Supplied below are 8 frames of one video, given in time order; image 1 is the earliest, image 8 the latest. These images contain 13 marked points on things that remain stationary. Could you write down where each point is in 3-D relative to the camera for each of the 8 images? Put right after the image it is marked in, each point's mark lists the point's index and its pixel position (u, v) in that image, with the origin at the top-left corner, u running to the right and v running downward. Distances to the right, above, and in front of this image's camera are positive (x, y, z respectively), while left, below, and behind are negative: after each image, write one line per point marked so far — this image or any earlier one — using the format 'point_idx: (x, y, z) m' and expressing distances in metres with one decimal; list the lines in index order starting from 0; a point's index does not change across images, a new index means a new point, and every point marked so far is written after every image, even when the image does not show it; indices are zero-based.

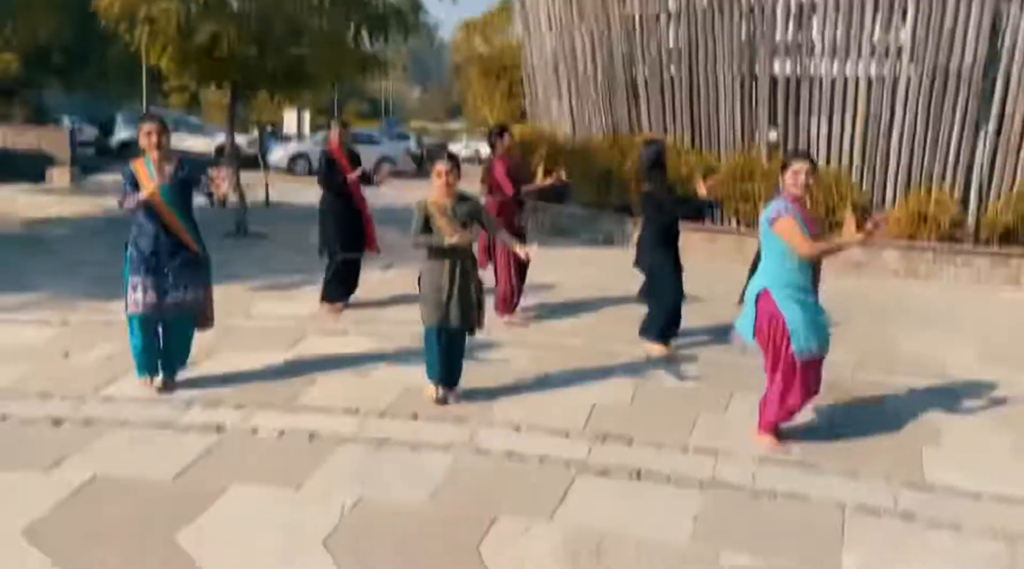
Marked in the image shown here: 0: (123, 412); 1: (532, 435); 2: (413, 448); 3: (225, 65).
0: (-2.0, -0.7, +5.8) m
1: (+0.1, -0.7, +5.4) m
2: (-0.5, -0.7, +5.2) m
3: (-2.7, +2.0, +10.9) m
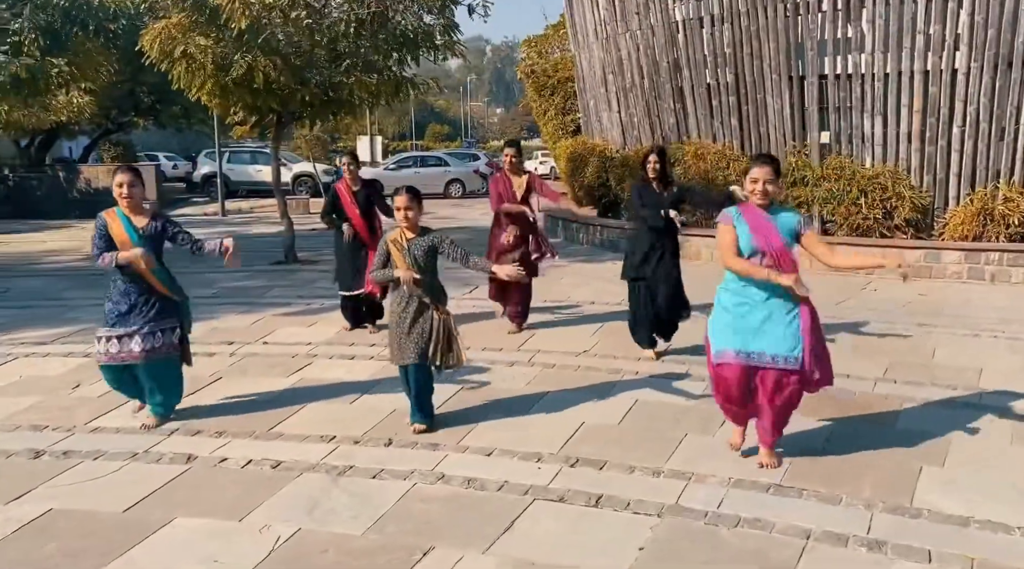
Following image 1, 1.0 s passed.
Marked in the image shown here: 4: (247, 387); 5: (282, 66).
0: (-2.1, -0.8, +5.8) m
1: (0.0, -0.8, +5.2) m
2: (-0.6, -0.8, +5.0) m
3: (-2.4, +1.8, +10.9) m
4: (-1.6, -0.6, +6.9) m
5: (-2.1, +2.0, +10.7) m
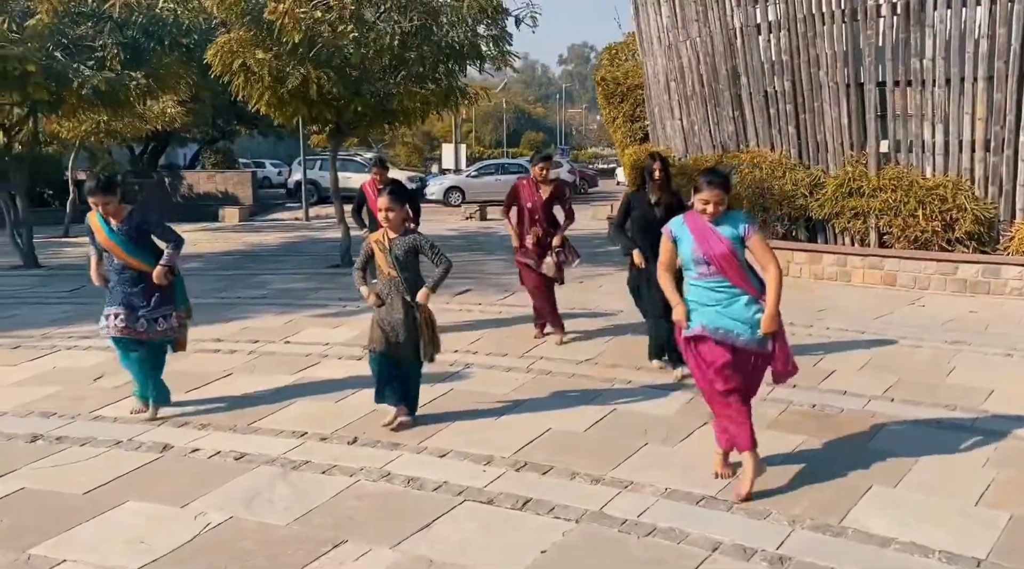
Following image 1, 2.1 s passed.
0: (-2.2, -0.8, +6.1) m
1: (-0.3, -0.8, +5.3) m
2: (-0.9, -0.9, +5.2) m
3: (-1.9, +1.7, +11.2) m
4: (-1.6, -0.6, +7.1) m
5: (-1.7, +2.0, +10.9) m
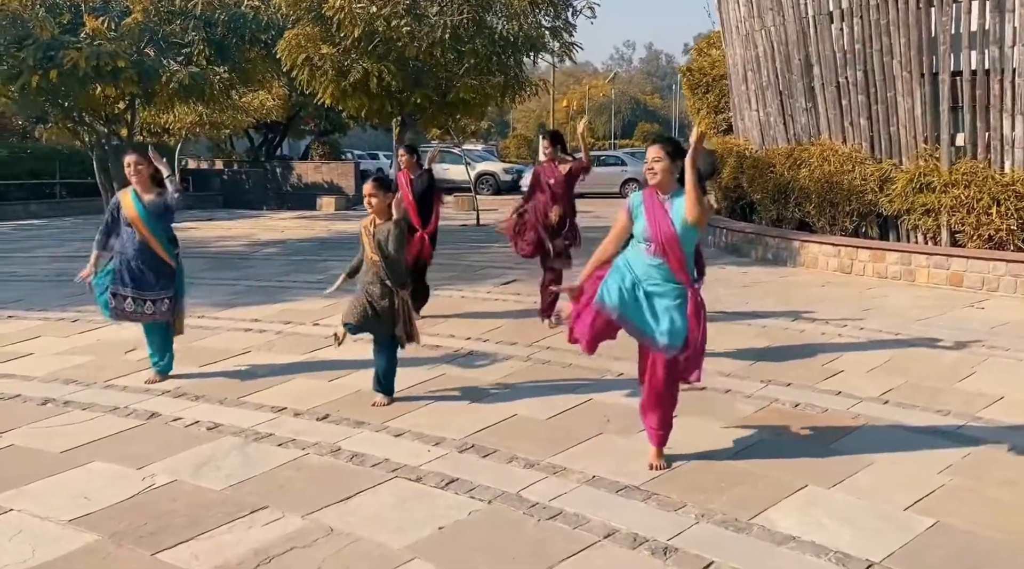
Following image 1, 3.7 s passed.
0: (-2.4, -0.7, +6.5) m
1: (-0.5, -0.7, +5.4) m
2: (-1.1, -0.8, +5.4) m
3: (-1.3, +1.9, +11.5) m
4: (-1.6, -0.5, +7.5) m
5: (-1.2, +2.1, +11.2) m
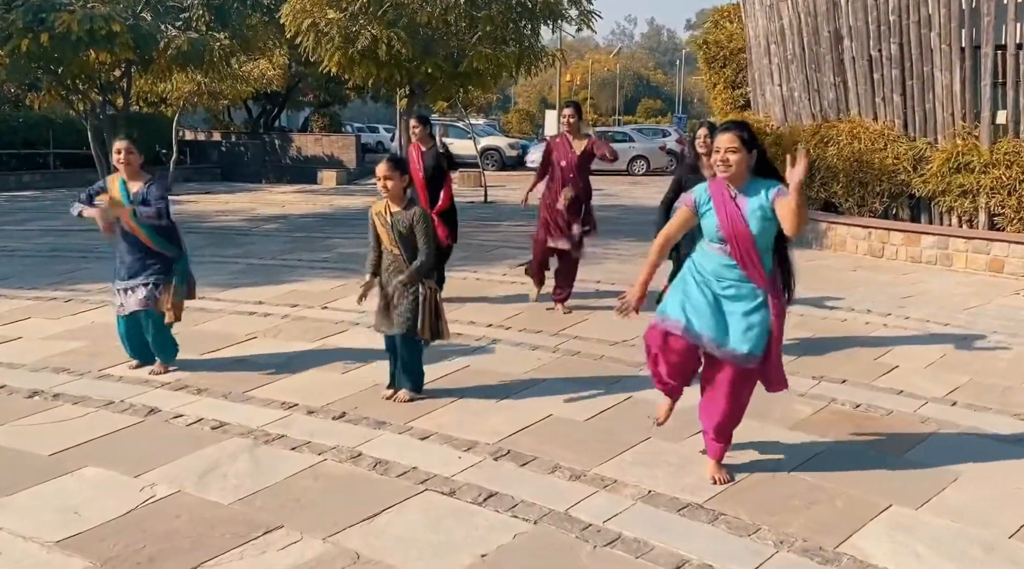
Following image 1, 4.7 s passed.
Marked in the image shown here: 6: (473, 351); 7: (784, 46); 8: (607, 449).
0: (-2.2, -0.6, +5.9) m
1: (-0.3, -0.7, +4.9) m
2: (-0.9, -0.7, +4.9) m
3: (-1.2, +2.1, +10.9) m
4: (-1.5, -0.4, +6.9) m
5: (-1.0, +2.3, +10.6) m
6: (-0.2, -0.4, +6.7) m
7: (+3.0, +2.6, +12.7) m
8: (+0.4, -0.7, +4.8) m
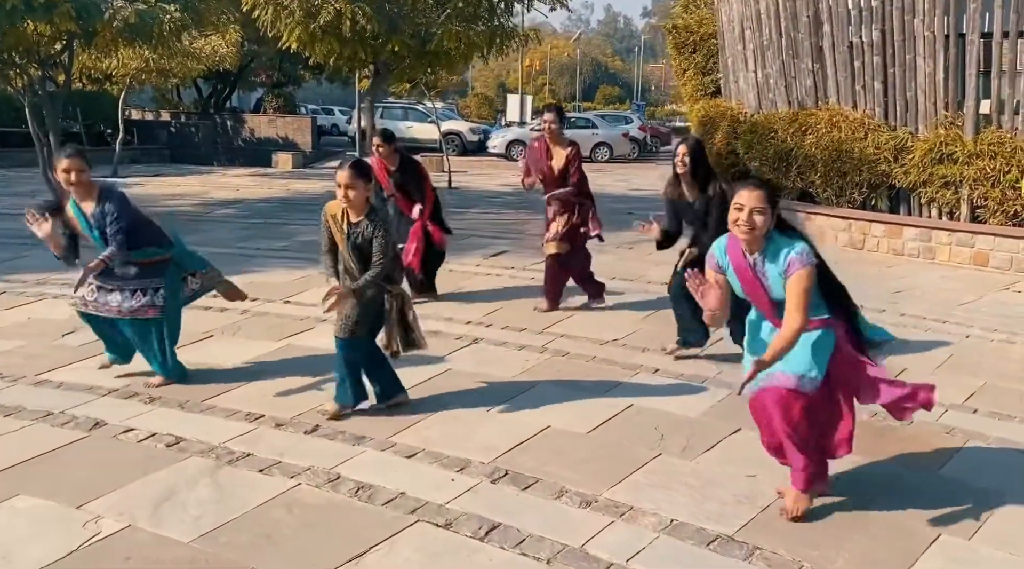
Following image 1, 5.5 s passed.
0: (-2.2, -0.5, +5.3) m
1: (-0.4, -0.7, +4.3) m
2: (-0.9, -0.7, +4.3) m
3: (-1.4, +2.2, +10.3) m
4: (-1.6, -0.4, +6.3) m
5: (-1.2, +2.4, +10.0) m
6: (-0.3, -0.4, +6.1) m
7: (+2.7, +2.7, +12.2) m
8: (+0.4, -0.7, +4.3) m
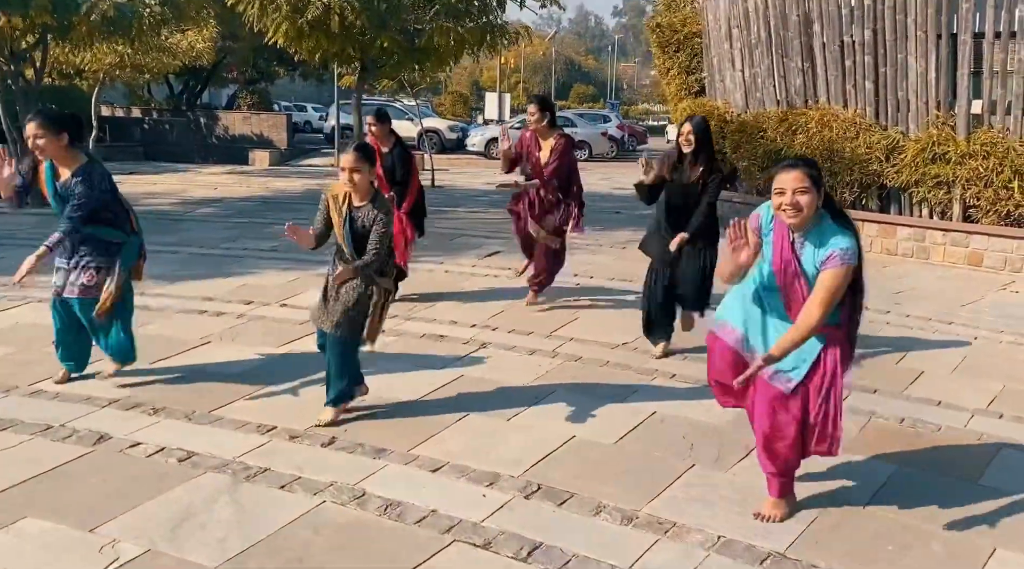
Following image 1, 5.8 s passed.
0: (-2.2, -0.6, +5.1) m
1: (-0.2, -0.7, +4.2) m
2: (-0.8, -0.7, +4.1) m
3: (-1.5, +2.1, +10.1) m
4: (-1.5, -0.4, +6.1) m
5: (-1.3, +2.4, +9.8) m
6: (-0.3, -0.4, +6.0) m
7: (+2.5, +2.7, +12.1) m
8: (+0.5, -0.7, +4.2) m
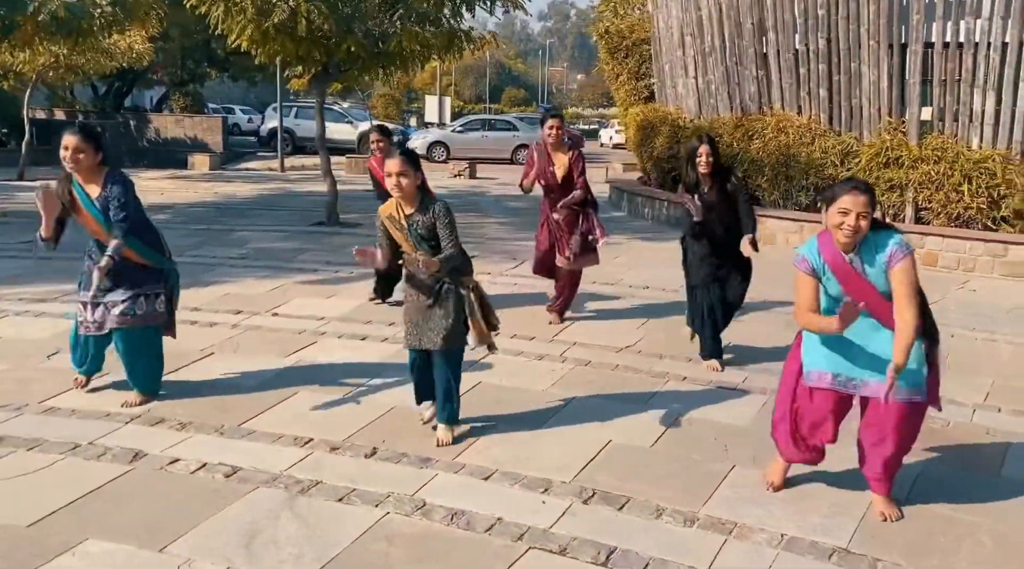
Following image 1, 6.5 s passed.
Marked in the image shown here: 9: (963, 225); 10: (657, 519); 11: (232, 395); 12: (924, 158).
0: (-2.0, -0.6, +5.0) m
1: (0.0, -0.7, +4.2) m
2: (-0.6, -0.8, +4.1) m
3: (-1.8, +2.1, +10.0) m
4: (-1.5, -0.4, +6.0) m
5: (-1.6, +2.3, +9.7) m
6: (-0.2, -0.4, +6.0) m
7: (+2.1, +2.7, +12.3) m
8: (+0.7, -0.7, +4.3) m
9: (+4.0, +0.5, +10.0) m
10: (+0.5, -0.8, +3.9) m
11: (-1.3, -0.5, +5.4) m
12: (+3.8, +1.2, +10.4) m
